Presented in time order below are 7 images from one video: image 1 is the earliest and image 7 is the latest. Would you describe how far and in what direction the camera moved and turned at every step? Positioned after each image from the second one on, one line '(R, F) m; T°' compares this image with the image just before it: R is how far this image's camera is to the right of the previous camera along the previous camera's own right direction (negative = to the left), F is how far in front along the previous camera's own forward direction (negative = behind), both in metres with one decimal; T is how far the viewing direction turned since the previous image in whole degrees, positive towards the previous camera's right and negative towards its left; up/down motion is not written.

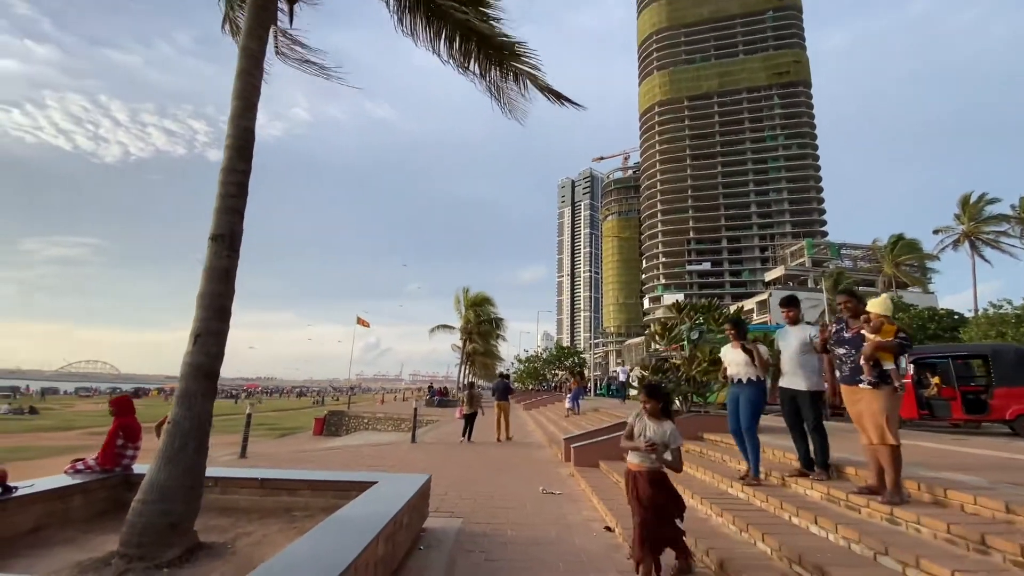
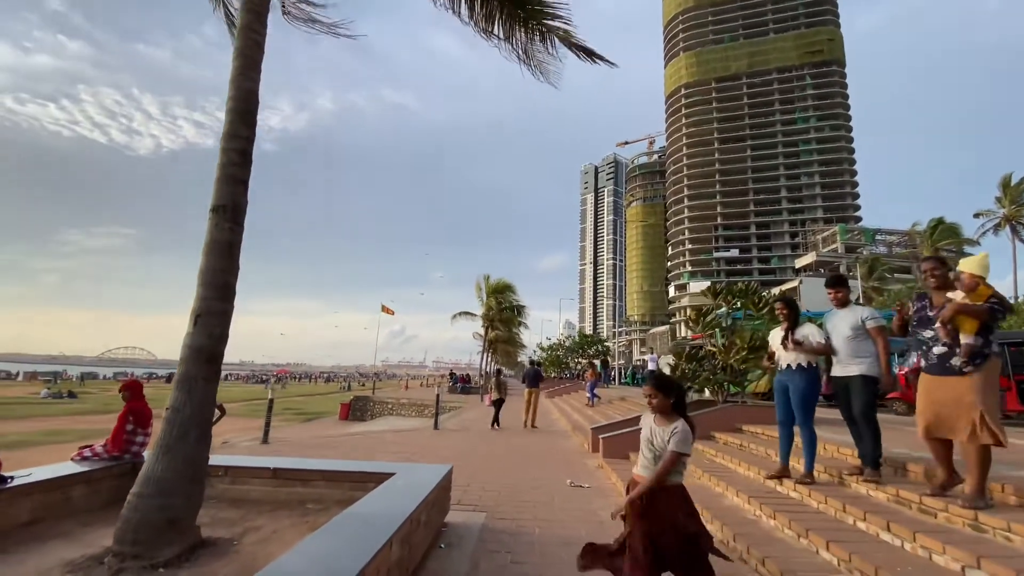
(0.0, +0.4) m; -3°
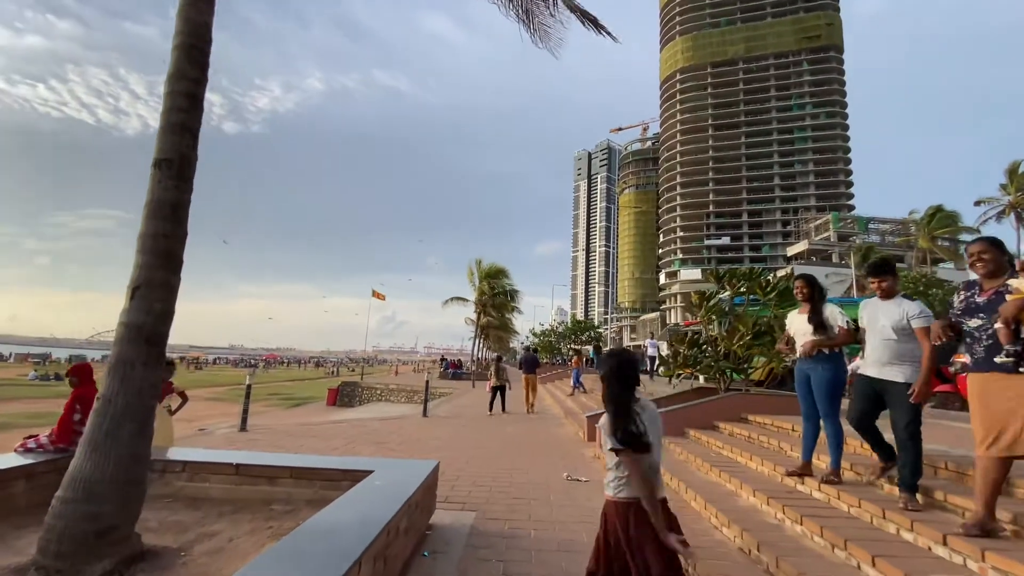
(0.0, +0.5) m; +1°
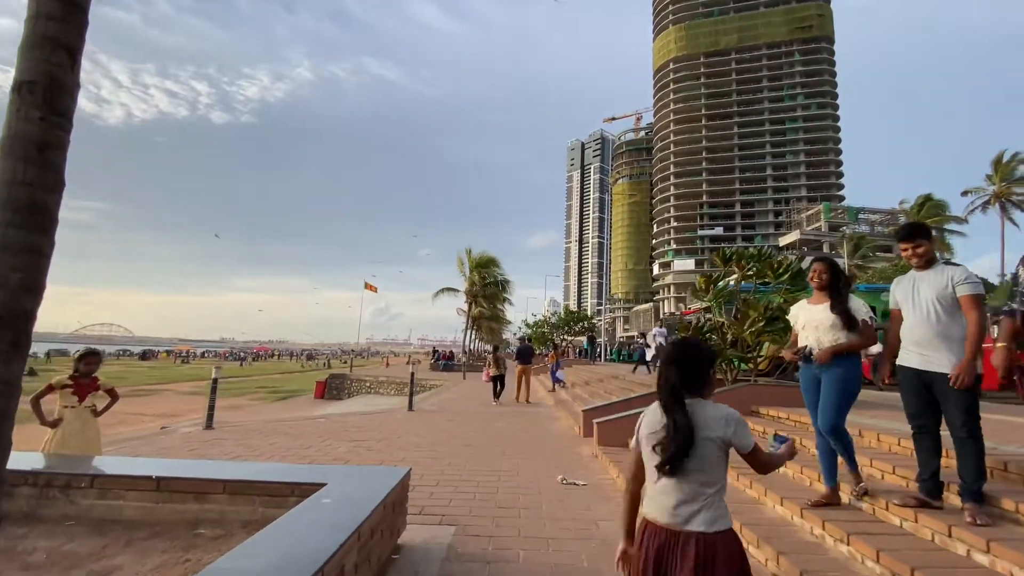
(+0.1, +0.8) m; +1°
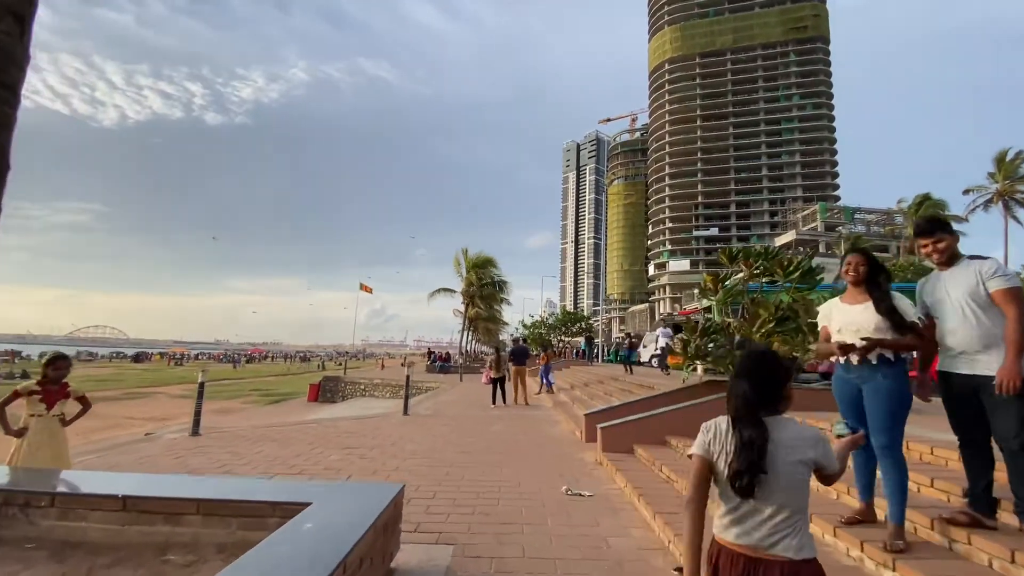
(-0.1, +0.3) m; 0°
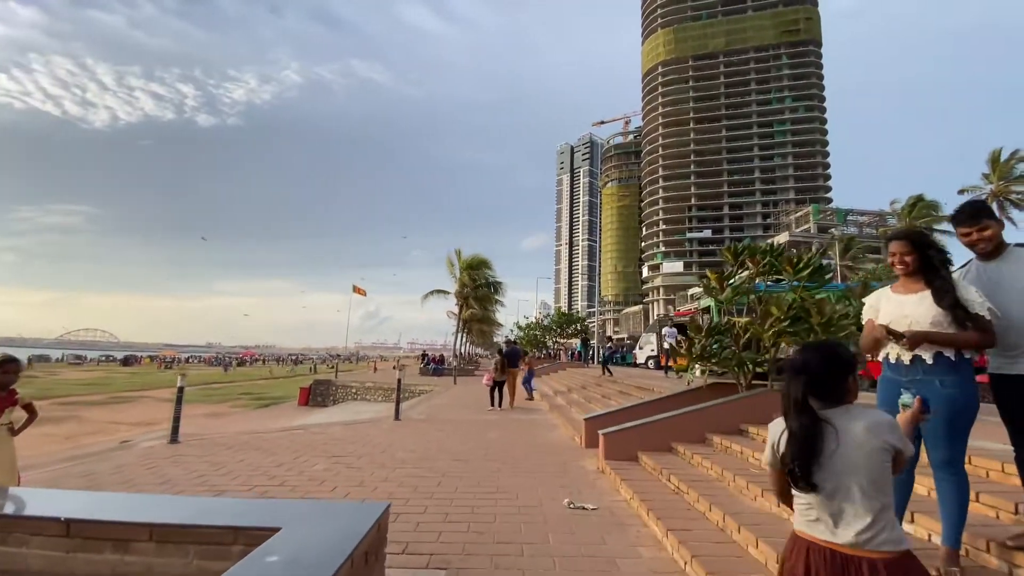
(0.0, +0.4) m; +1°
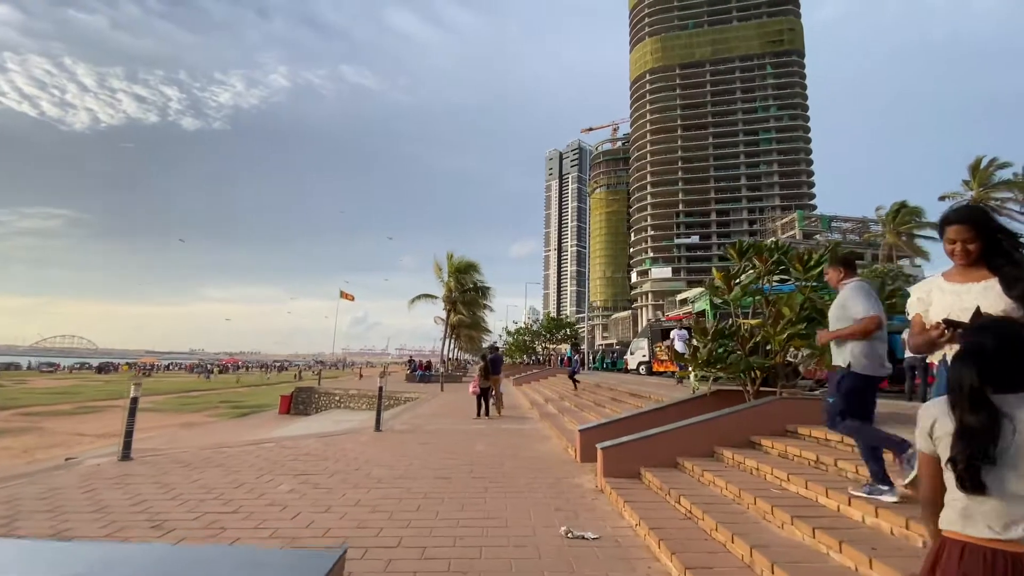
(0.0, +0.6) m; +1°
